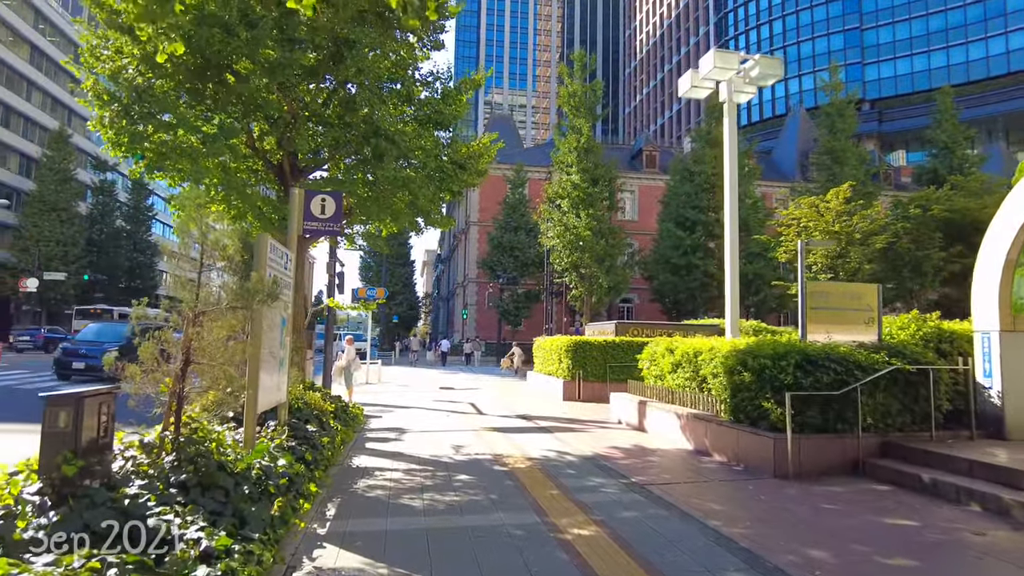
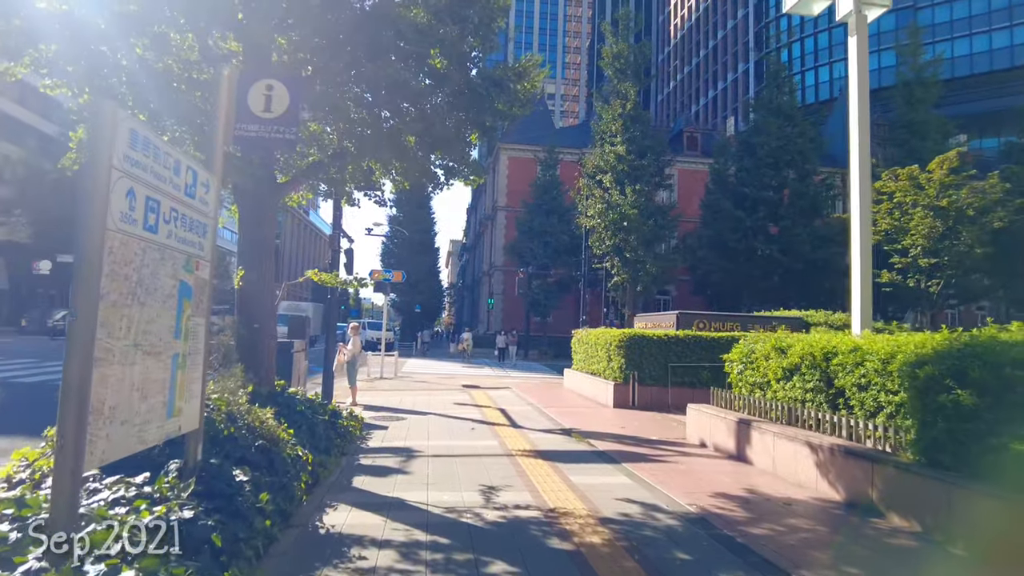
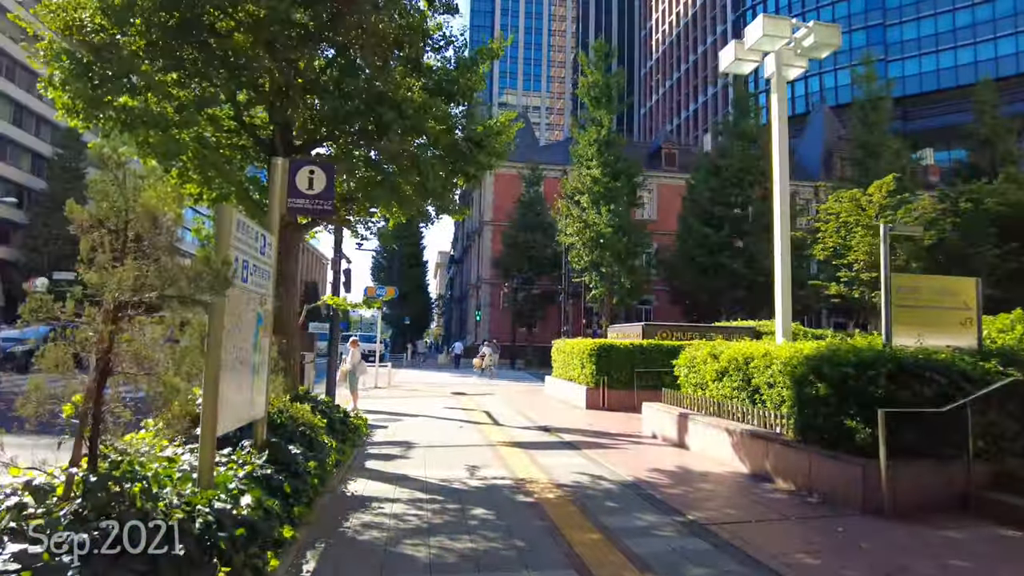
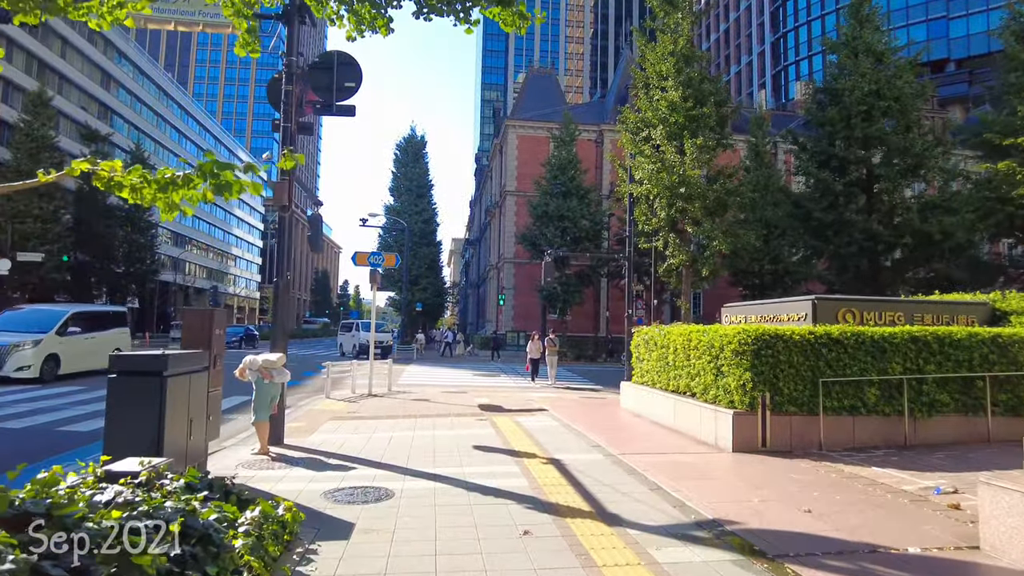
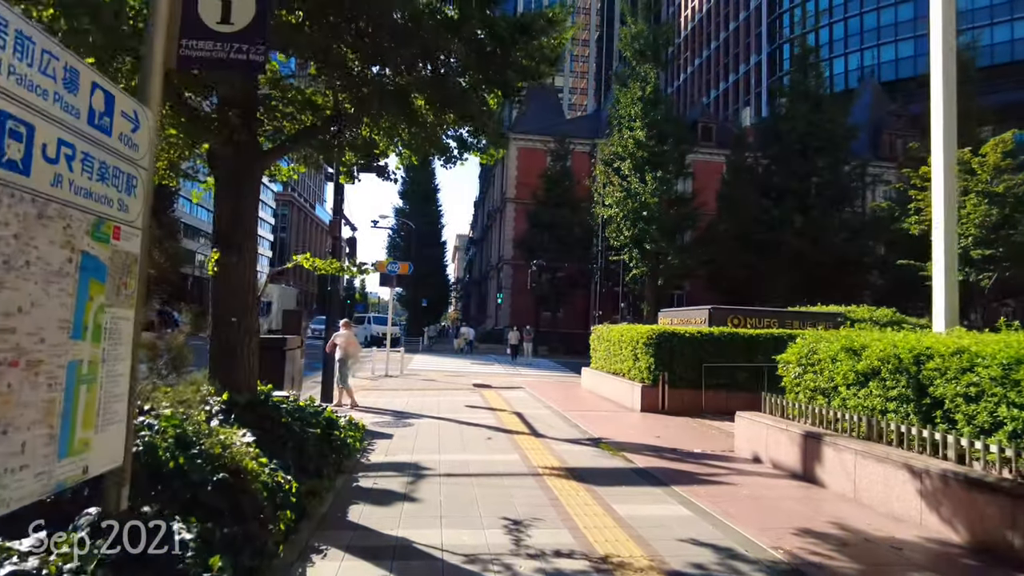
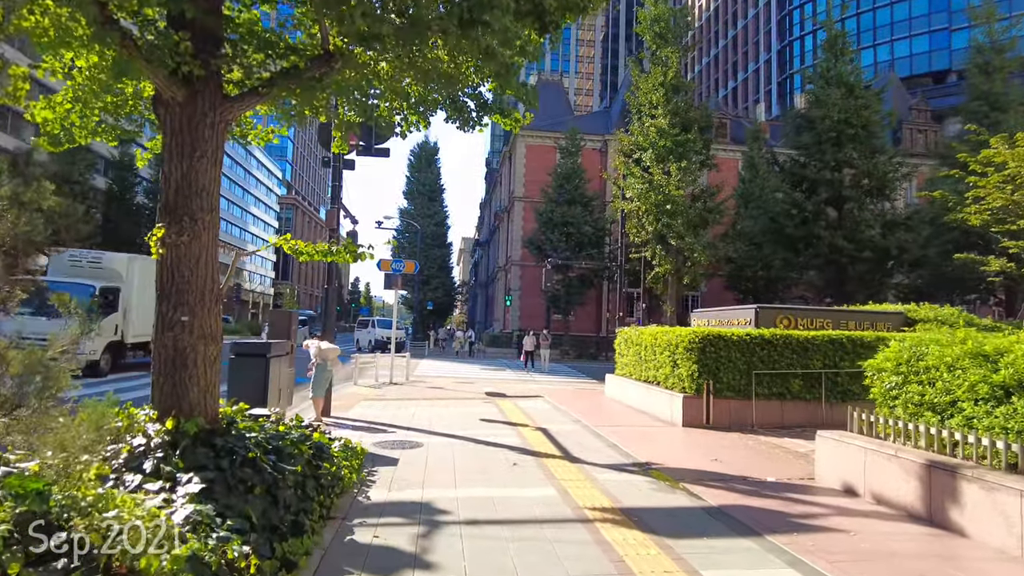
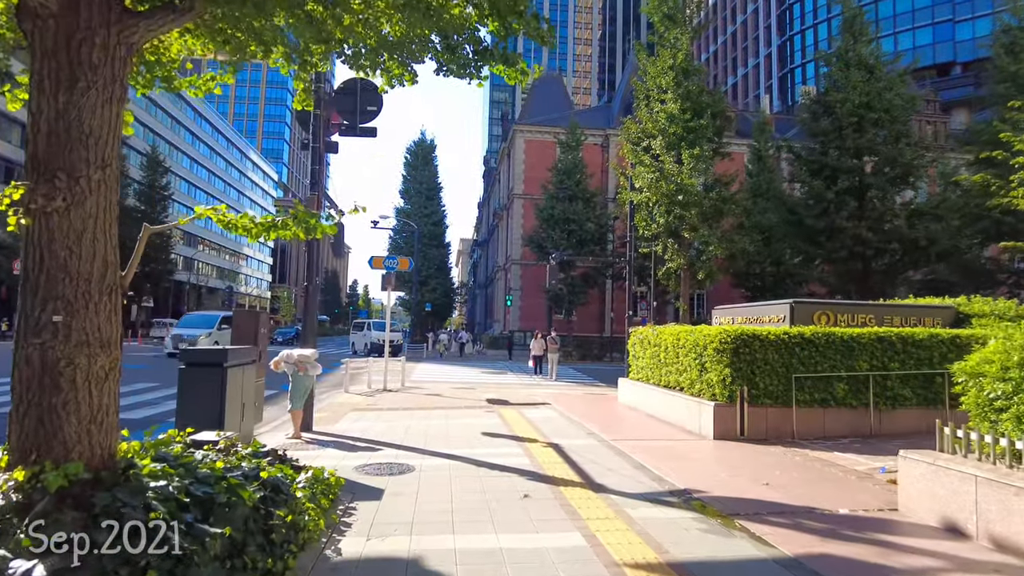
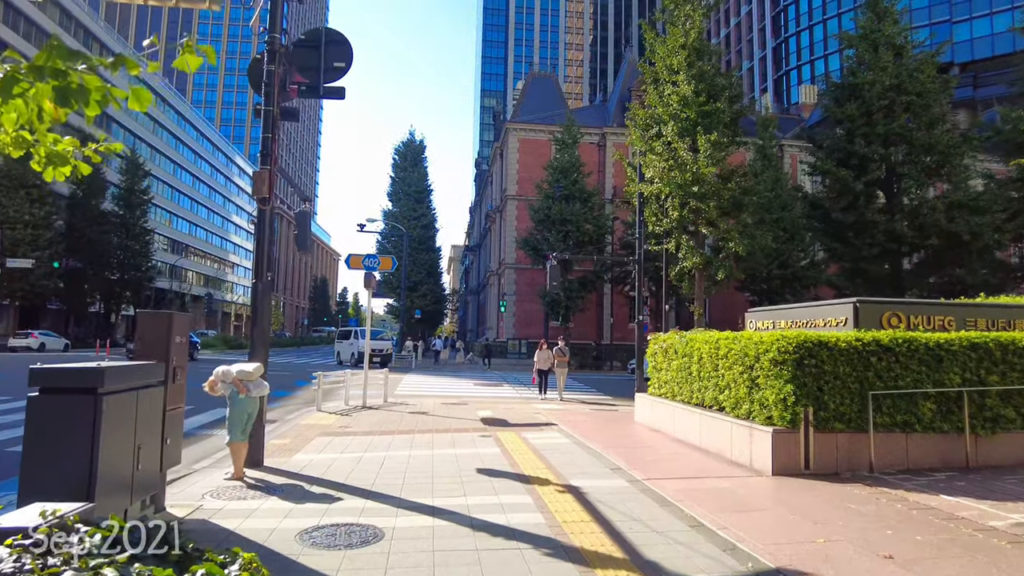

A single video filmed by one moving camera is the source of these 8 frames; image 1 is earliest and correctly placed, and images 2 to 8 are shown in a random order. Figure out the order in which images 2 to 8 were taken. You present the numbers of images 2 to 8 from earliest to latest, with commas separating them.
3, 2, 5, 6, 7, 4, 8
